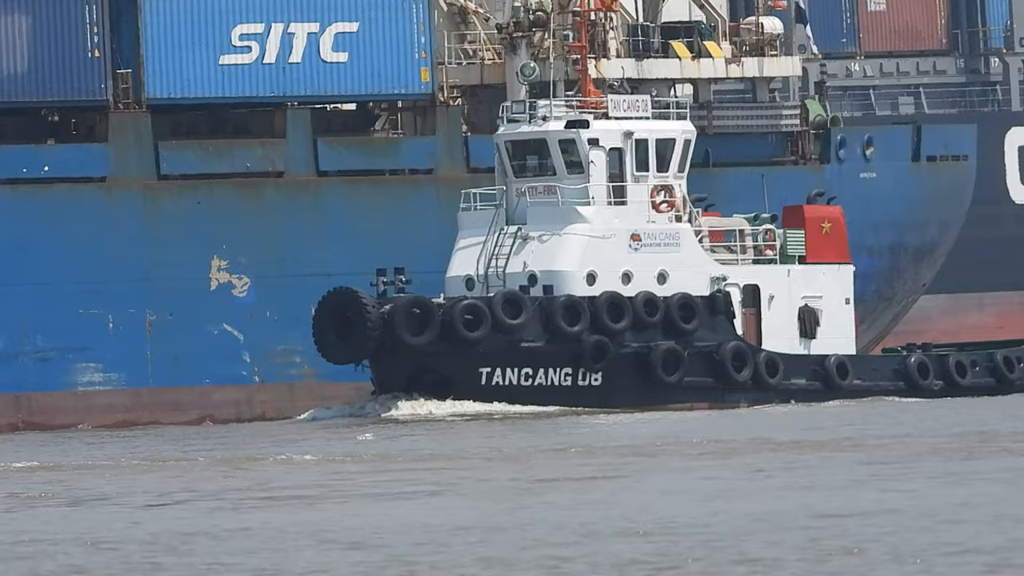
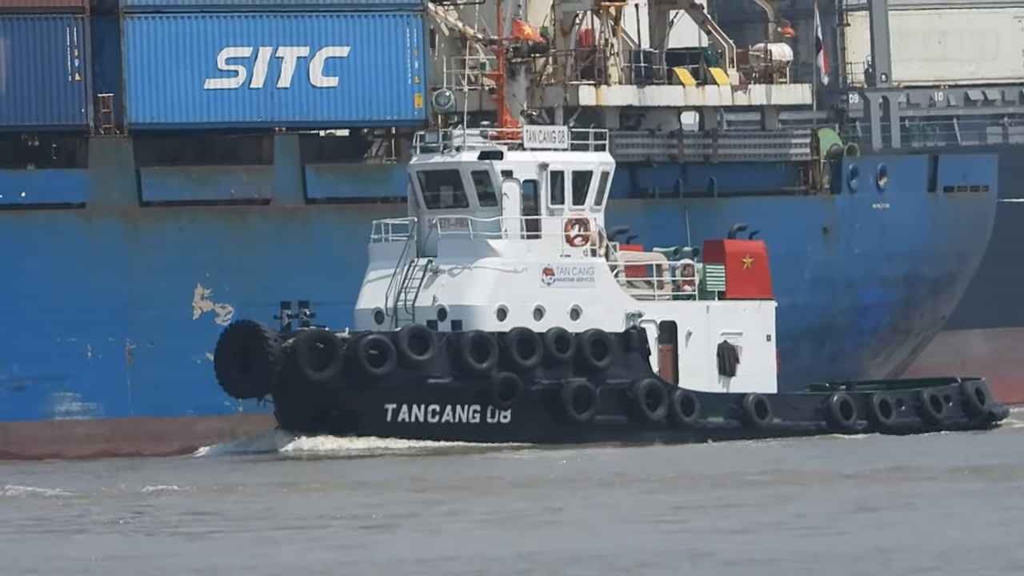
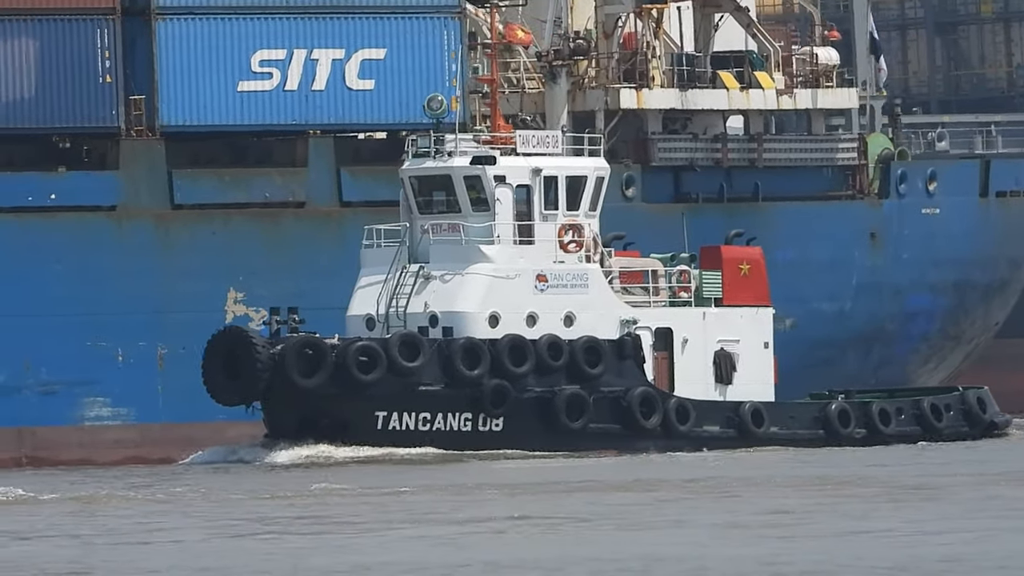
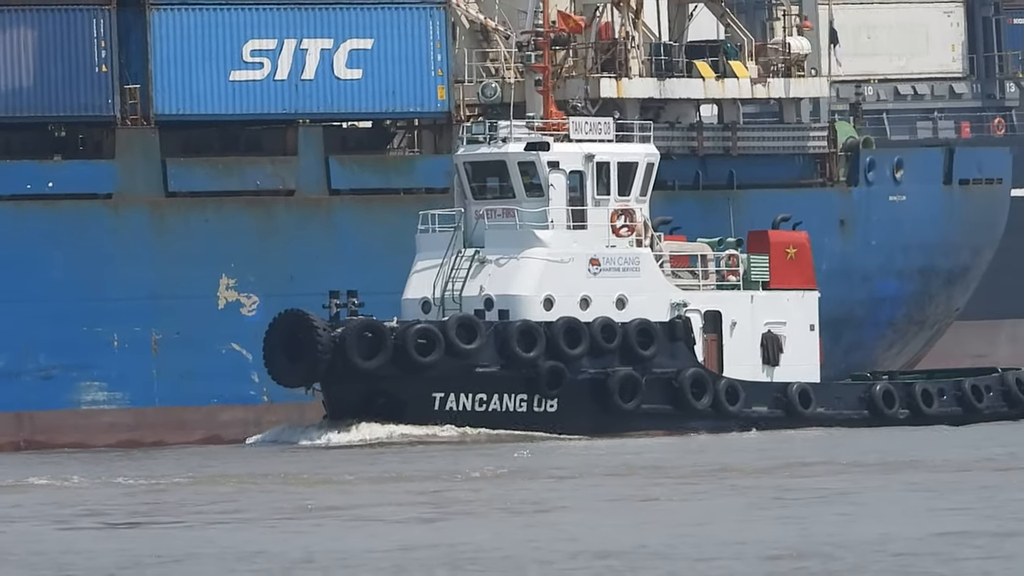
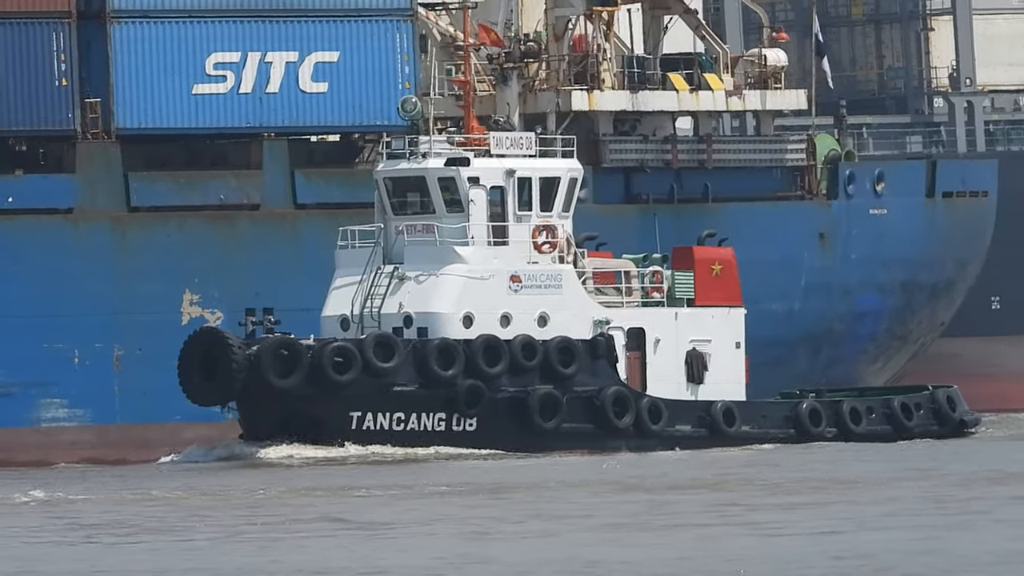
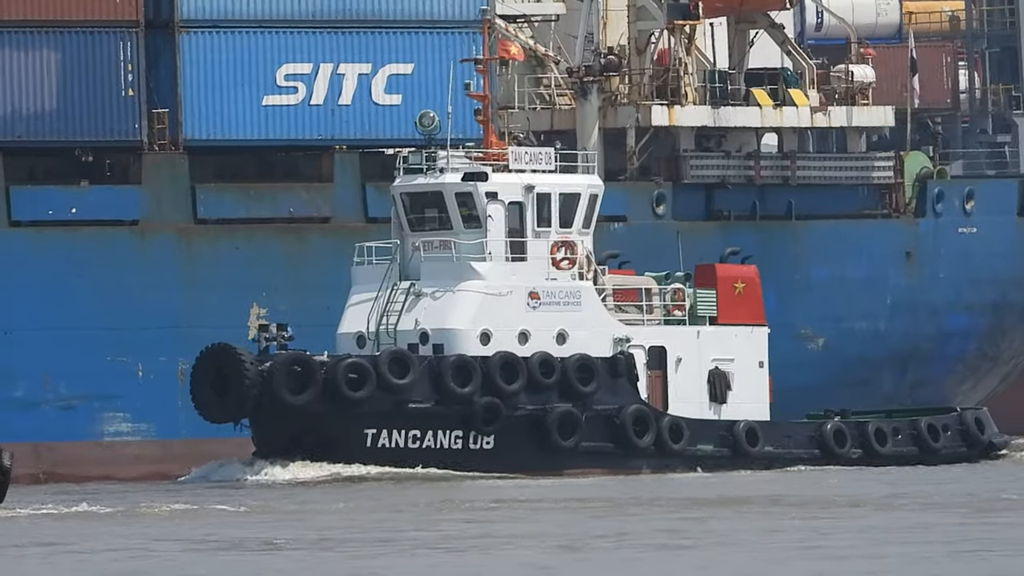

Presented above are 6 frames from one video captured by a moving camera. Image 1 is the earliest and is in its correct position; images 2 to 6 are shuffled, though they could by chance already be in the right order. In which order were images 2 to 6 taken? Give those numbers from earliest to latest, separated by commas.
4, 2, 5, 3, 6
